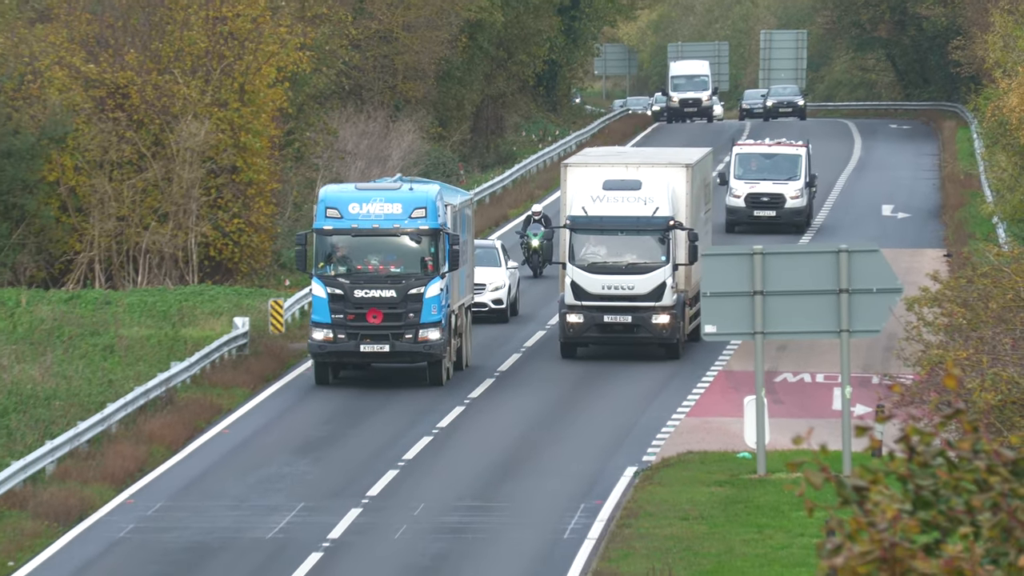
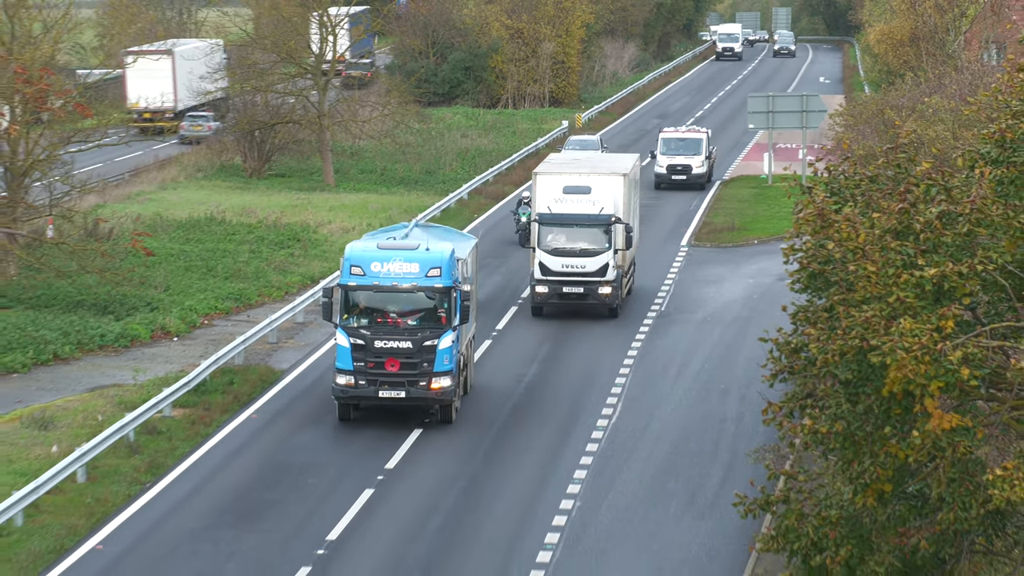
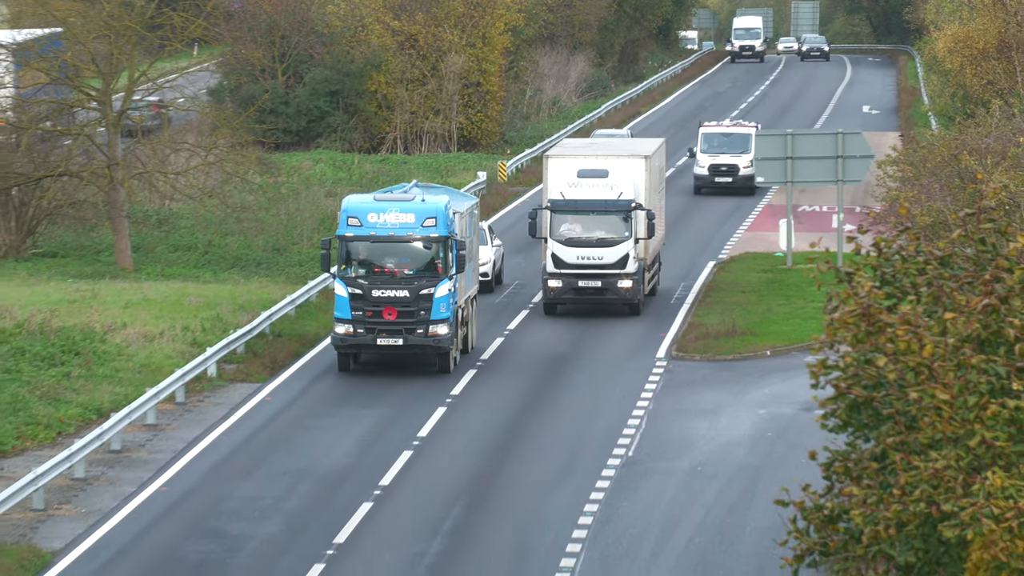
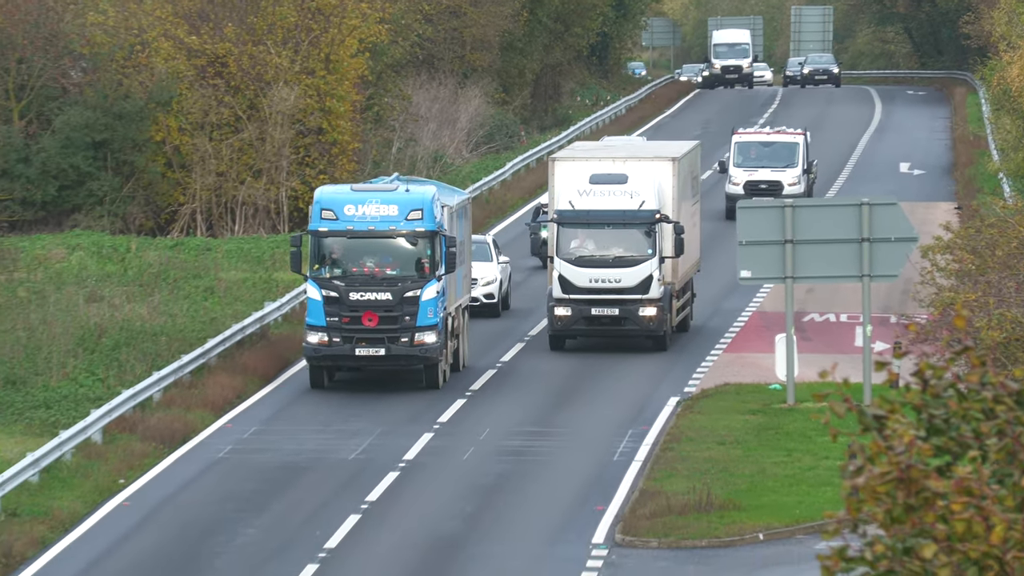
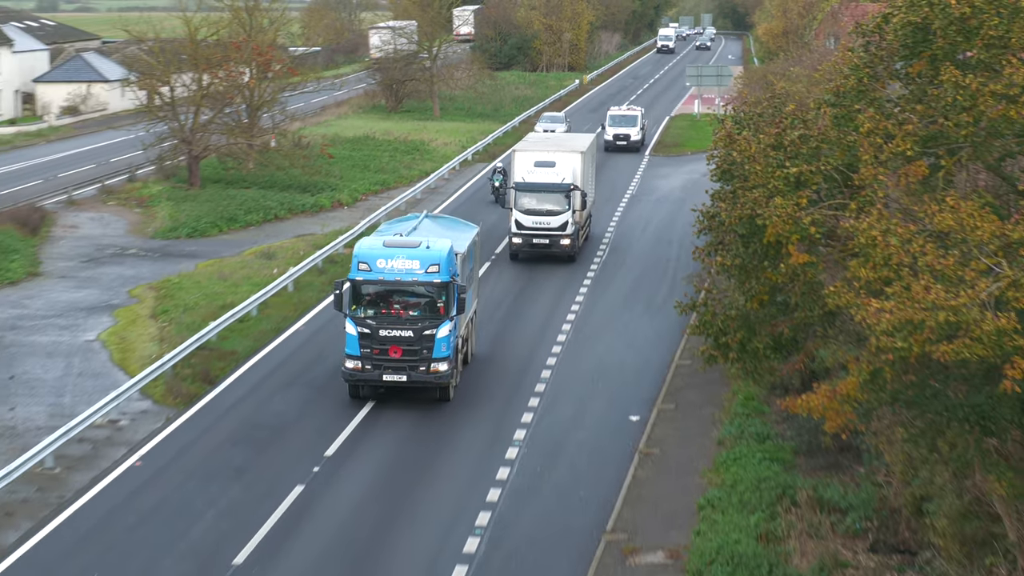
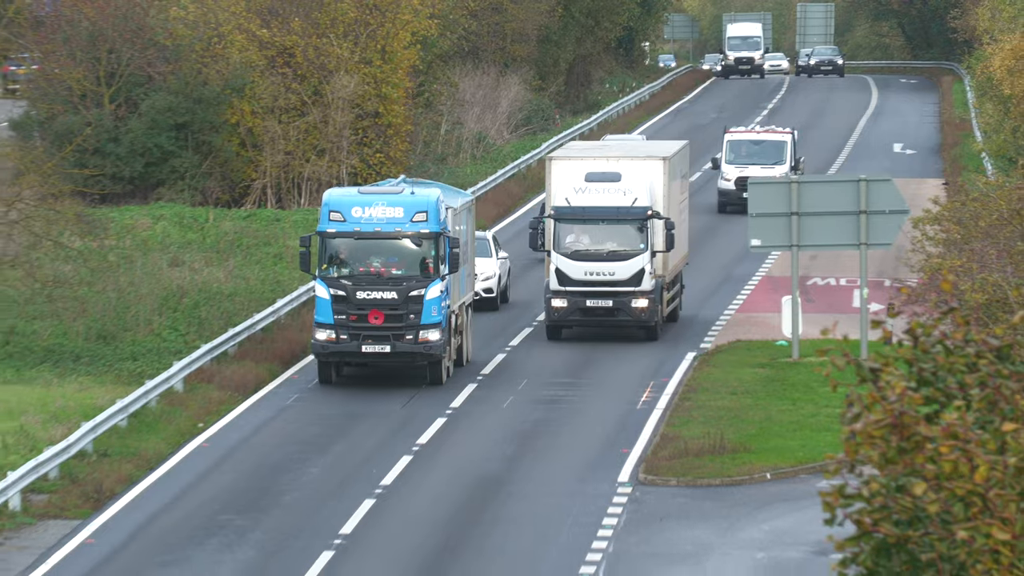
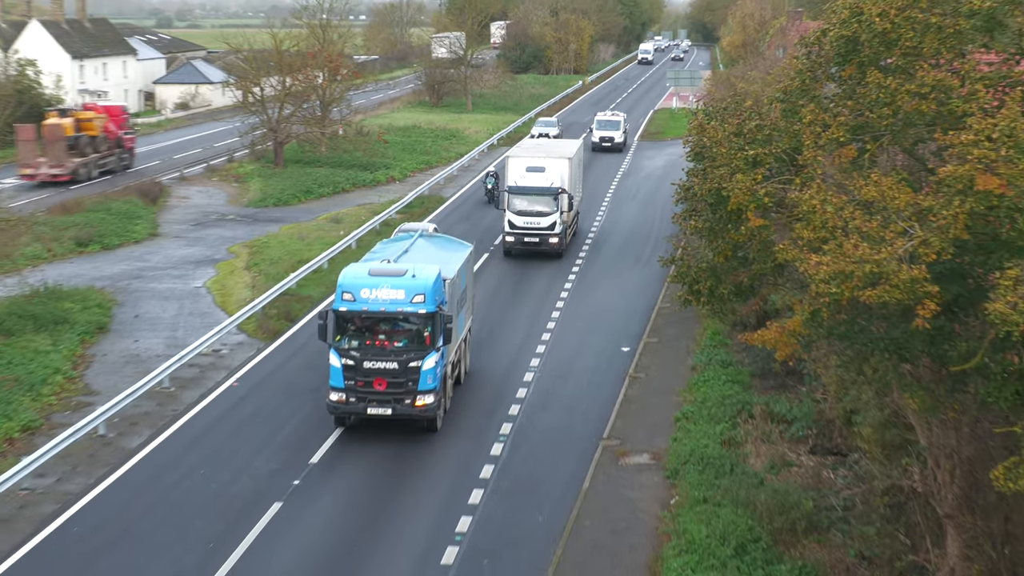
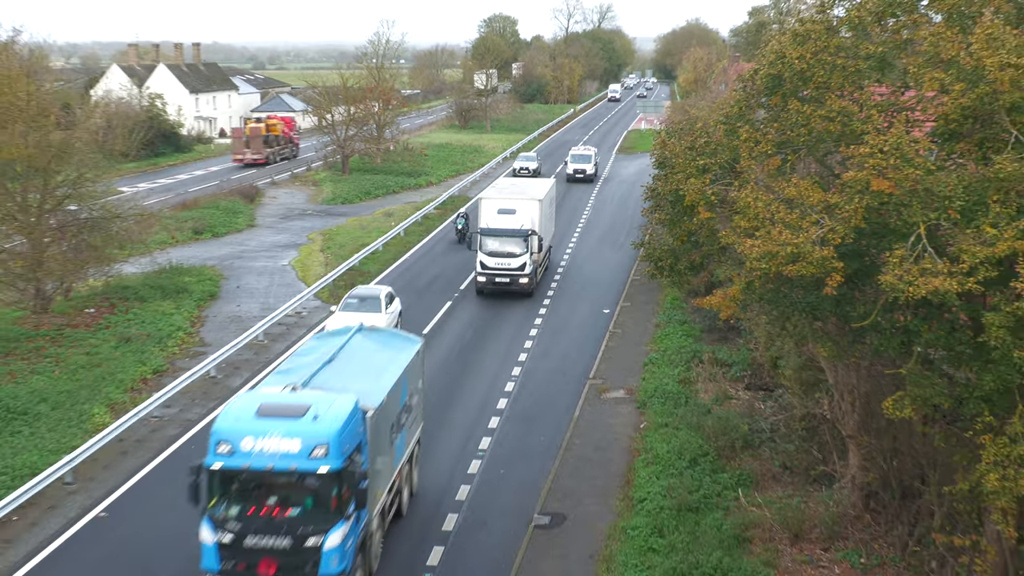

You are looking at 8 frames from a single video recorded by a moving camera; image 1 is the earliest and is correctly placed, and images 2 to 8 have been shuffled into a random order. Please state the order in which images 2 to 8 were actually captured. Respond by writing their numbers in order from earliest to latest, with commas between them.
4, 6, 3, 2, 5, 7, 8
